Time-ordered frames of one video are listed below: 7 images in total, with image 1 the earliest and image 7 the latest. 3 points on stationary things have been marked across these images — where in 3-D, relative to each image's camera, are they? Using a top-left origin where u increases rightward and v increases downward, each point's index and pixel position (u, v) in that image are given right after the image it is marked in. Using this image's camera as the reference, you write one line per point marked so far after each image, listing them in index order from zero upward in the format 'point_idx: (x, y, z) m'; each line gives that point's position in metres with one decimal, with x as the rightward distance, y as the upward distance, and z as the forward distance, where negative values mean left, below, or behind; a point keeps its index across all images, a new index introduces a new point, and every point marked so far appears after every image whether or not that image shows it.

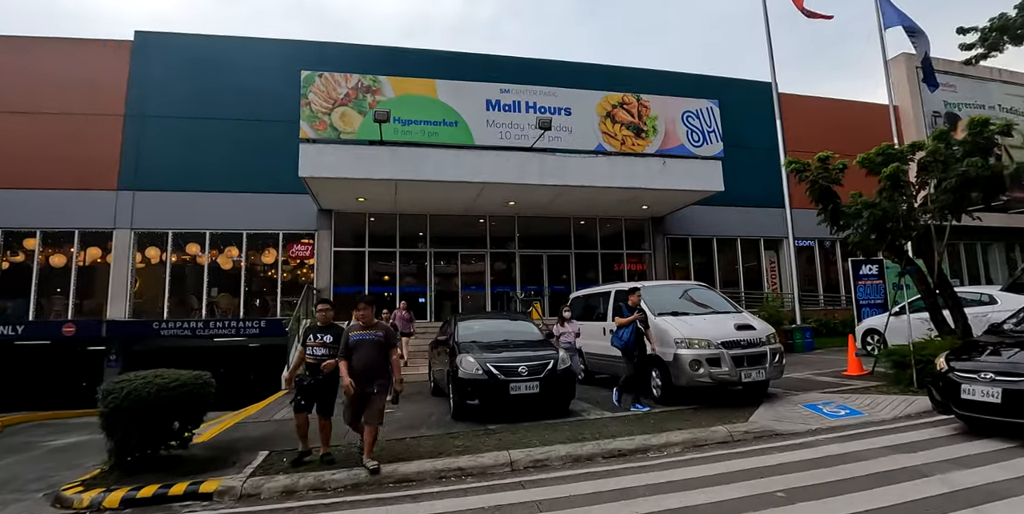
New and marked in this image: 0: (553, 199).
0: (+1.4, +1.9, +16.1) m
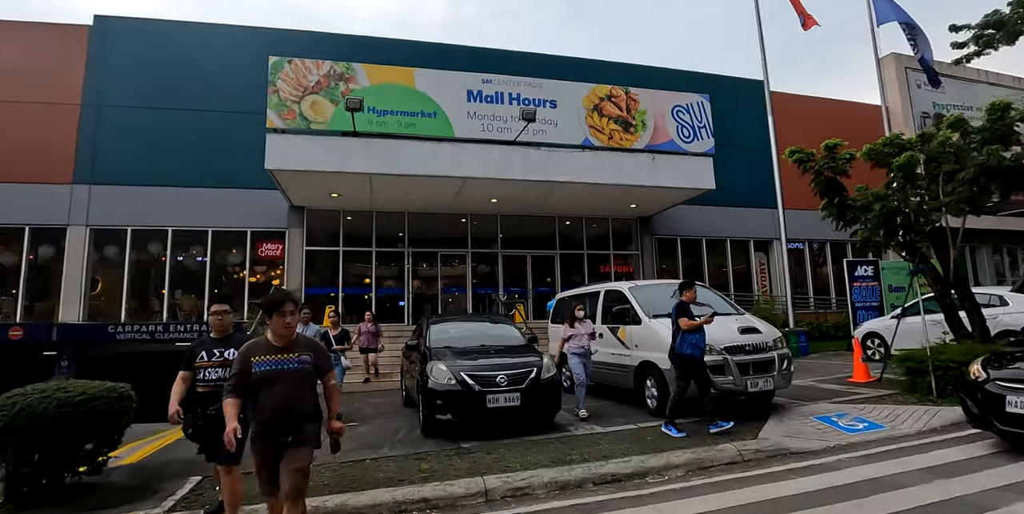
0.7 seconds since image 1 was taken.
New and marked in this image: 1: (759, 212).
0: (+0.8, +1.9, +15.3) m
1: (+9.8, +1.8, +19.5) m
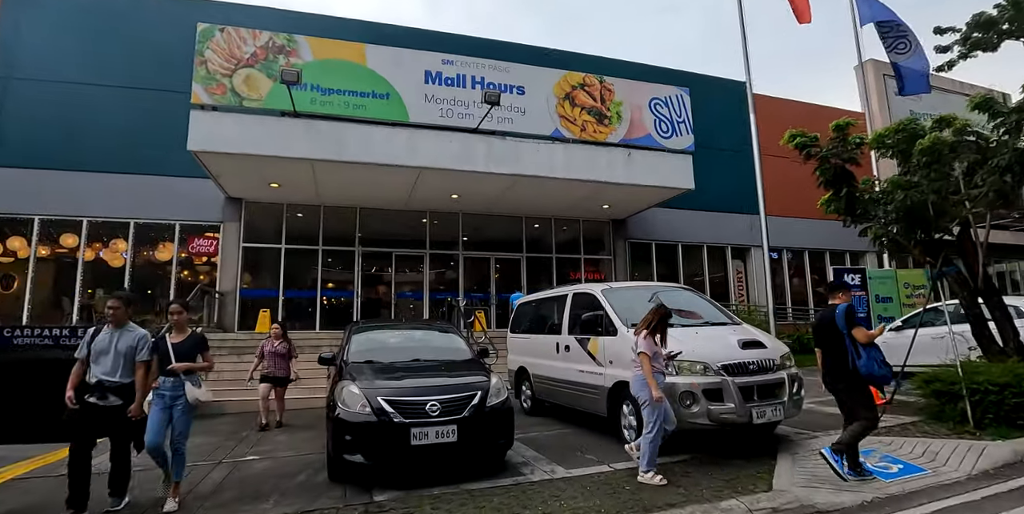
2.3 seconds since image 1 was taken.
0: (-0.2, +1.8, +14.0) m
1: (+8.5, +1.5, +18.6) m
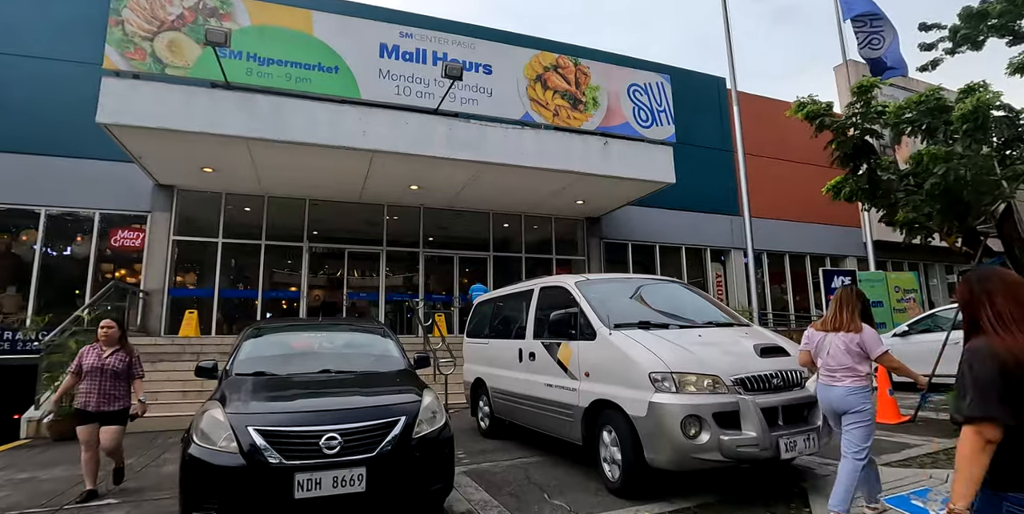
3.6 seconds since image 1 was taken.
0: (-1.1, +1.9, +12.6) m
1: (+7.4, +1.3, +17.8) m
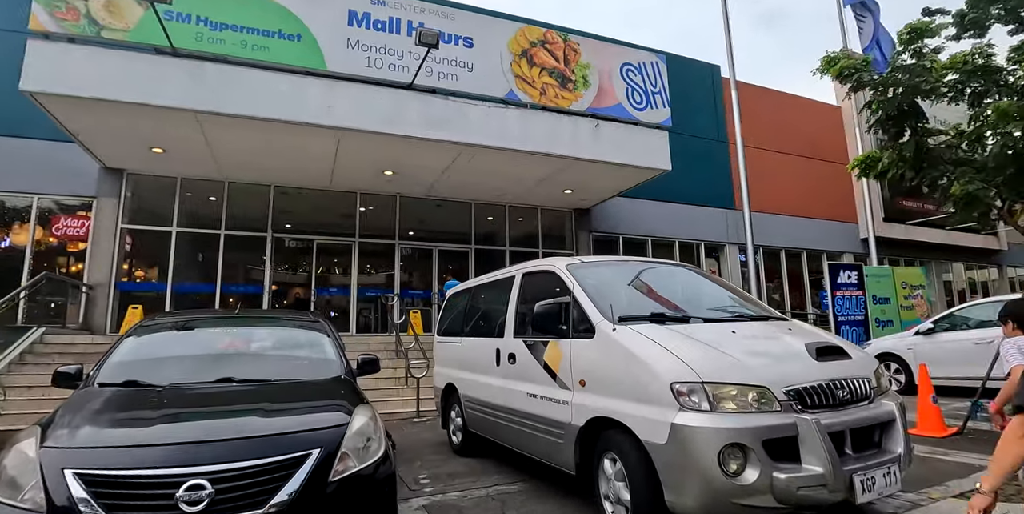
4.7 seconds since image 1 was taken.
0: (-1.5, +2.1, +11.6) m
1: (+6.8, +1.5, +17.0) m
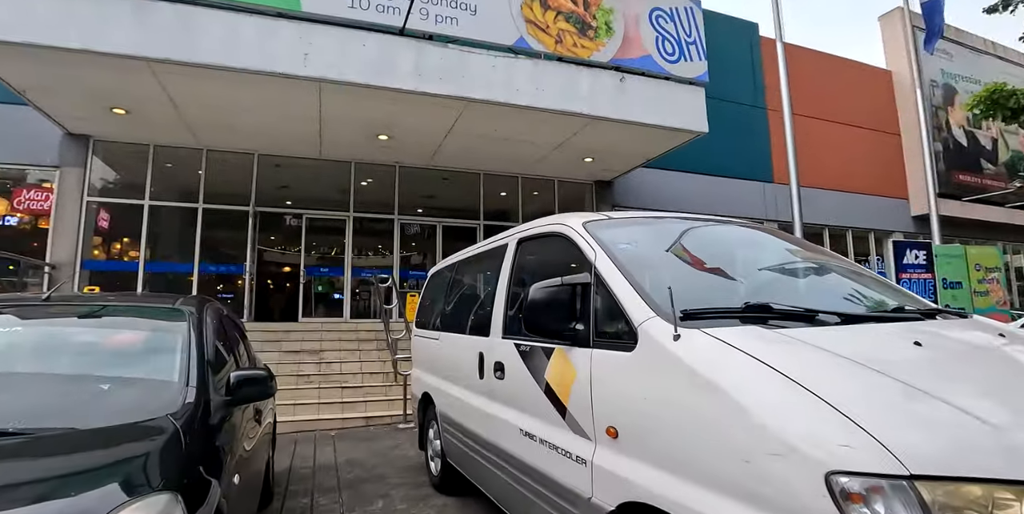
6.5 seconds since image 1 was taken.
0: (-1.3, +2.6, +10.2) m
1: (+7.2, +2.1, +15.2) m
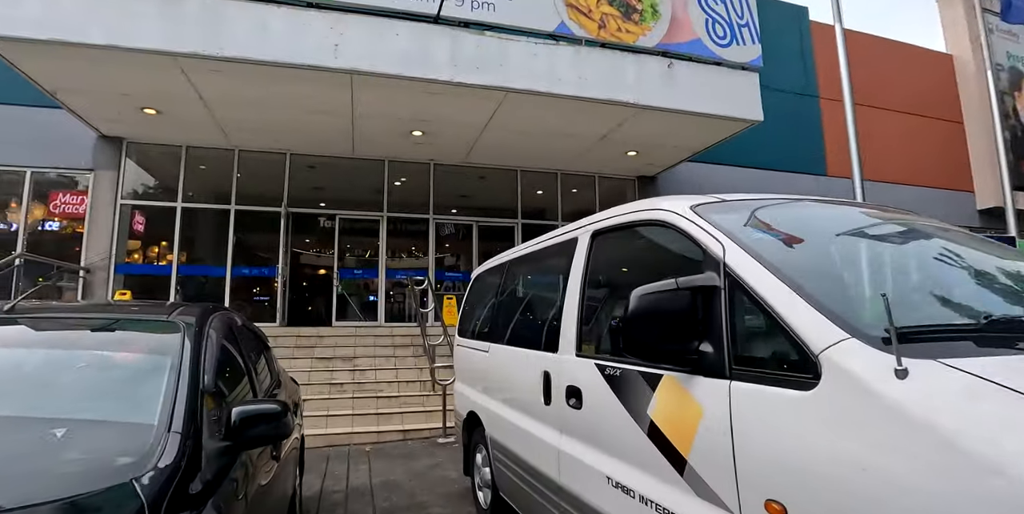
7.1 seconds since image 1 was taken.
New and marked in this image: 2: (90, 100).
0: (-0.5, +2.6, +9.7) m
1: (+8.3, +2.2, +14.2) m
2: (-7.6, +2.8, +9.2) m
